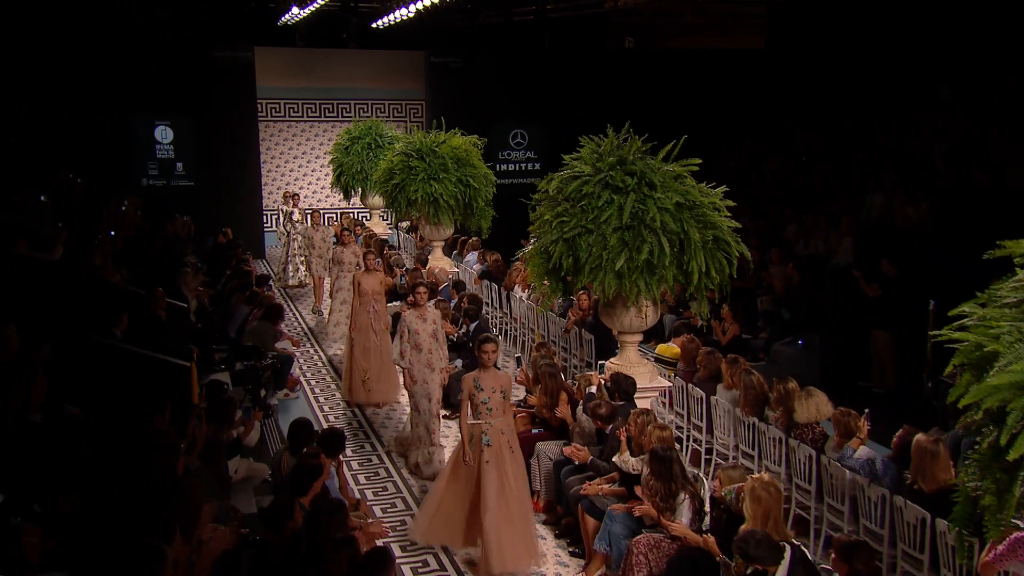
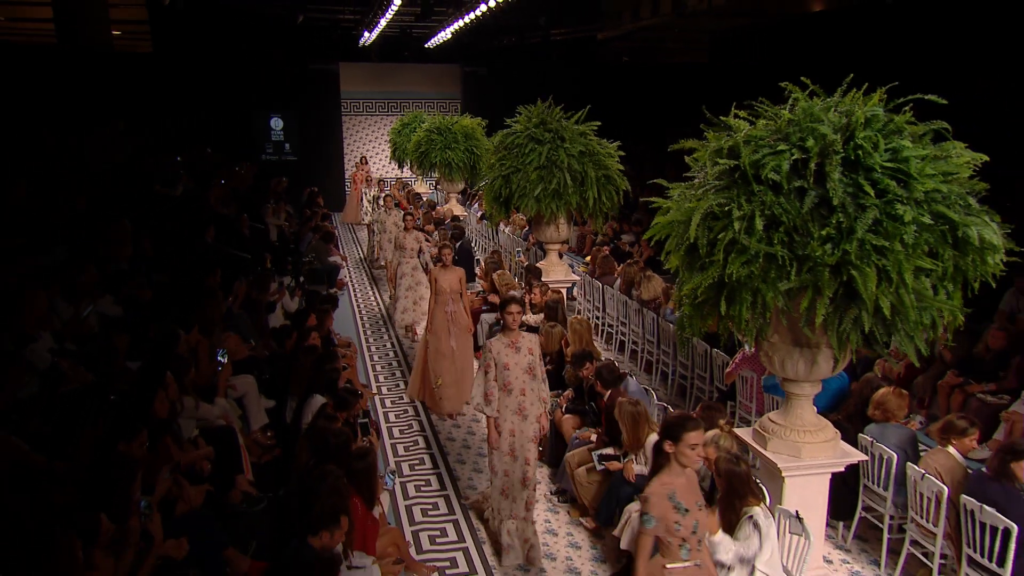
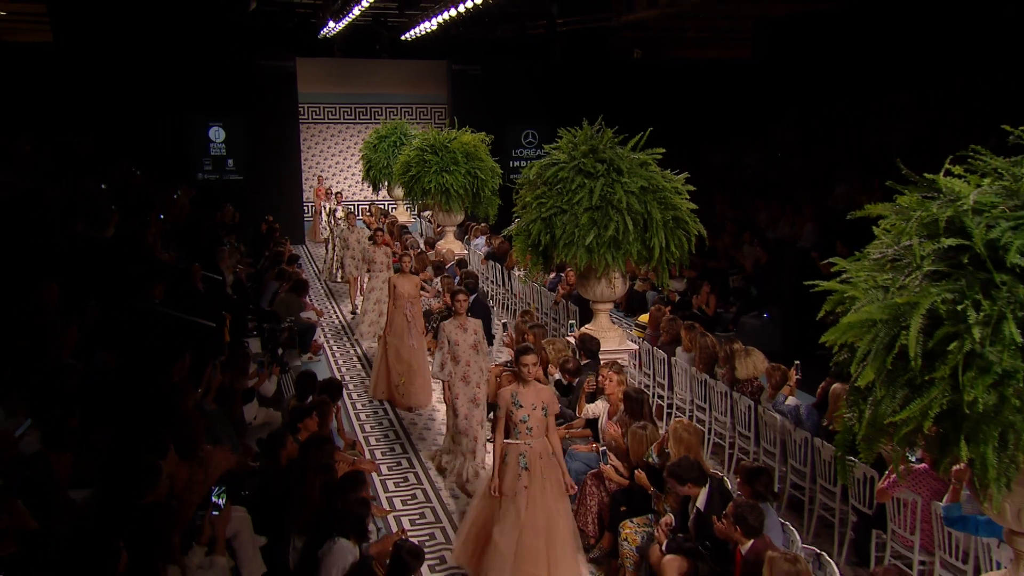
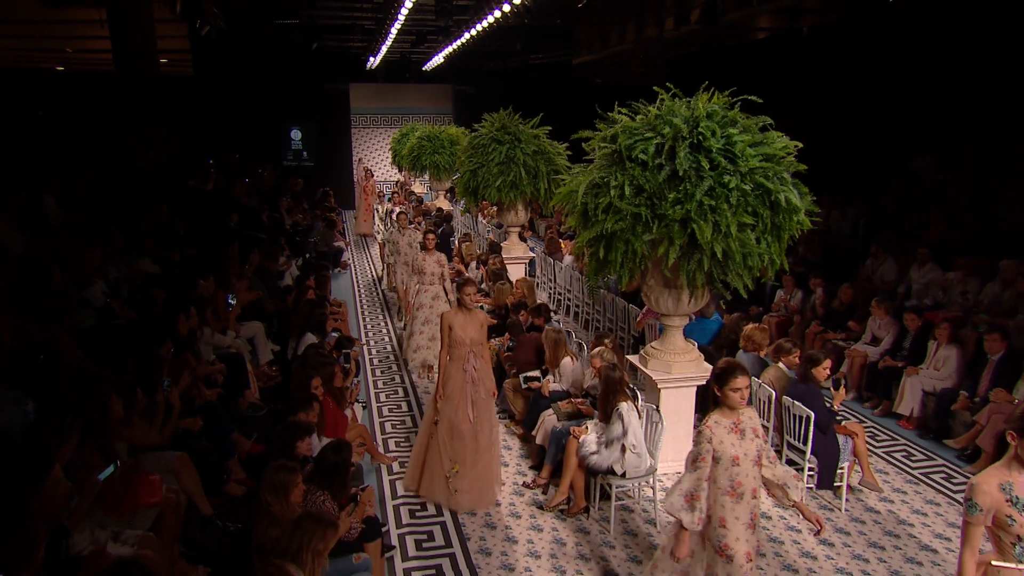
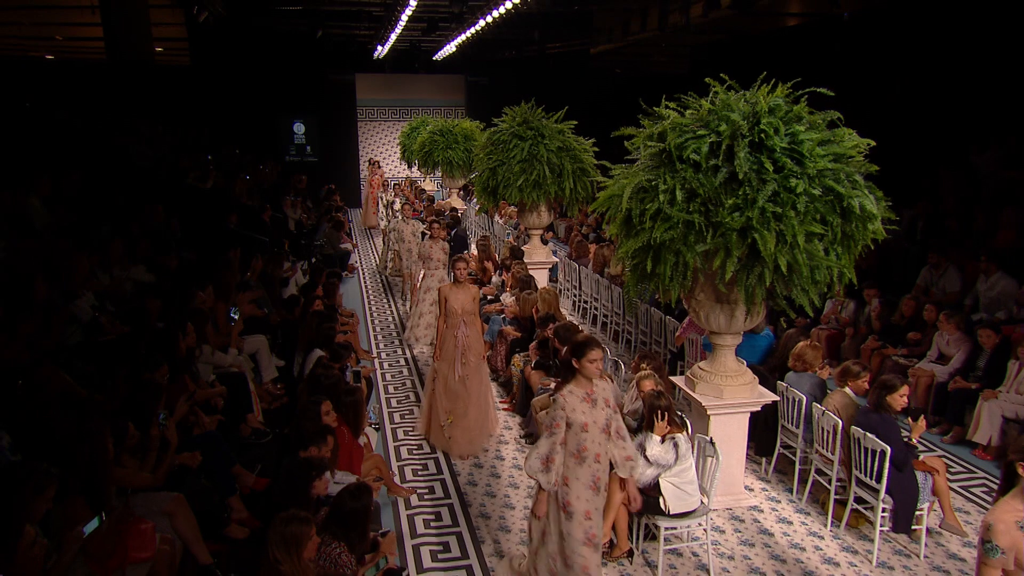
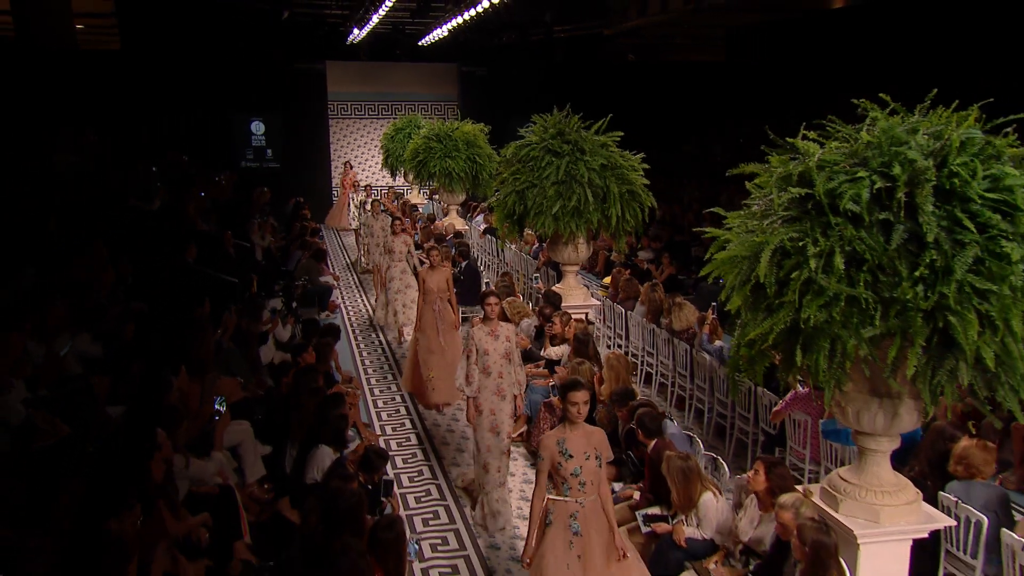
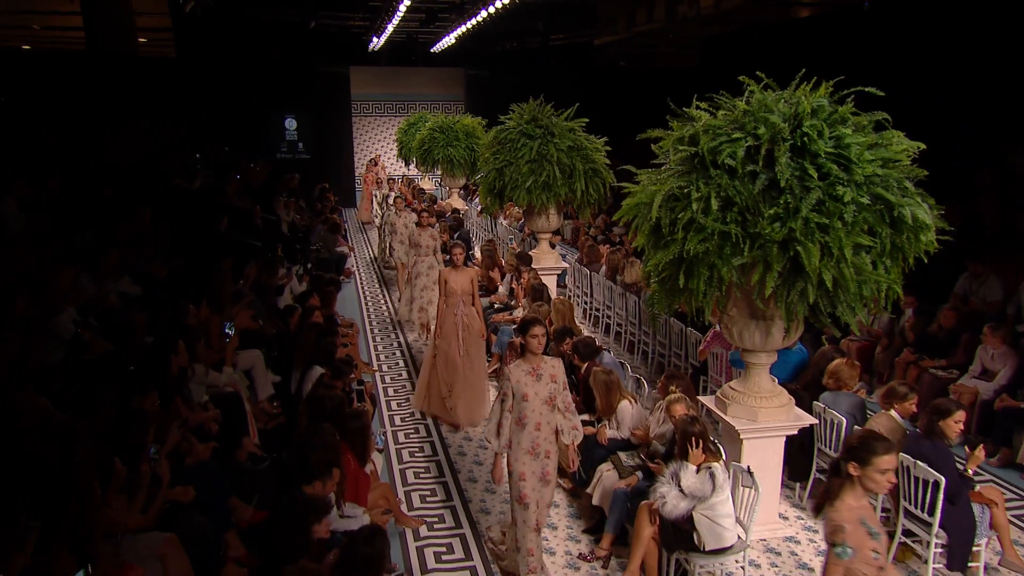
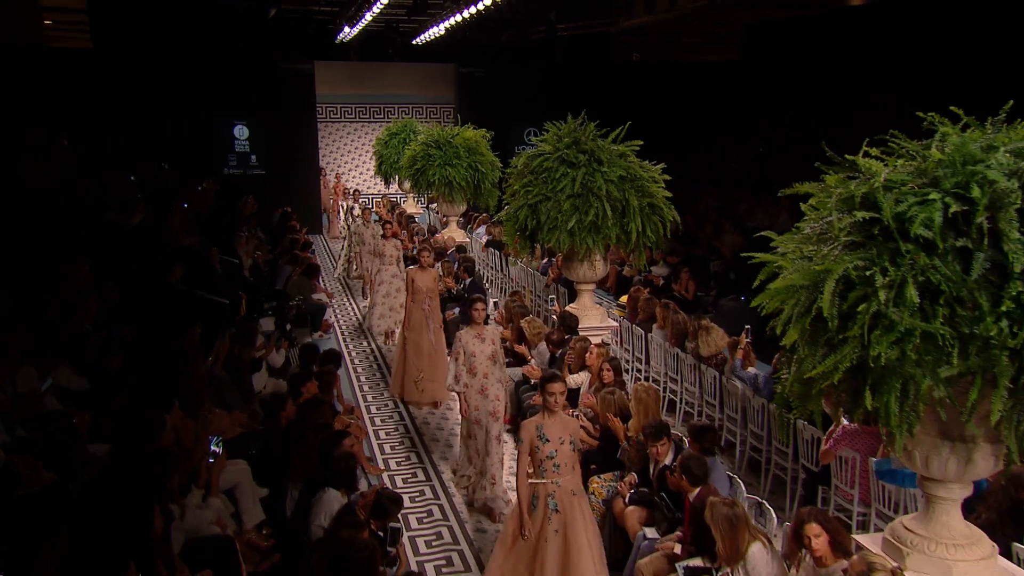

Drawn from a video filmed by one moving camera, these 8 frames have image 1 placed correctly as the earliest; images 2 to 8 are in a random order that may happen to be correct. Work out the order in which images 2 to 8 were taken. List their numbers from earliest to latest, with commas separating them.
3, 8, 6, 2, 7, 5, 4
